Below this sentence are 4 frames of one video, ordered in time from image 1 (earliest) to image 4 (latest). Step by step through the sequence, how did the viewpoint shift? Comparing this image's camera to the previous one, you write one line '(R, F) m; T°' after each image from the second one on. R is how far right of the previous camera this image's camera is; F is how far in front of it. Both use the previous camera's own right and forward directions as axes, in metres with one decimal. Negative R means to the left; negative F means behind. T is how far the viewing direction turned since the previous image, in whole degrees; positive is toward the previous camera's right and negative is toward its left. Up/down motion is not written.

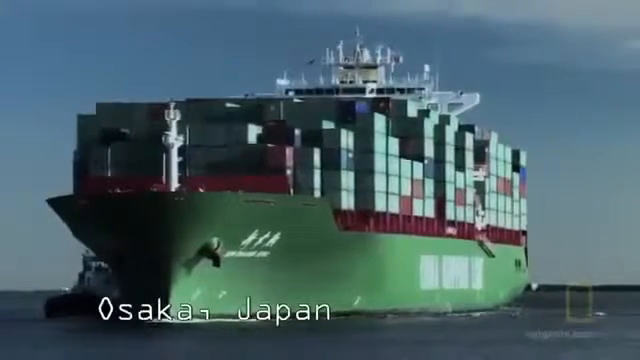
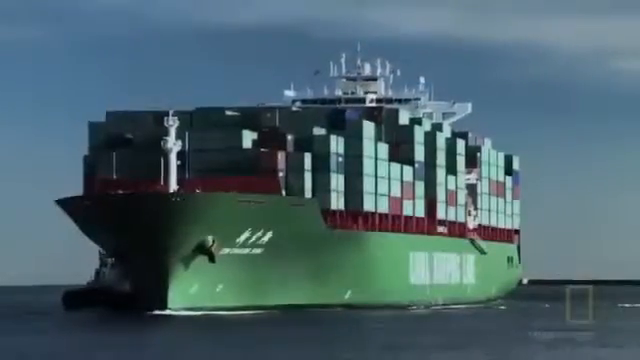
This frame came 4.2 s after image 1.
(+1.7, -2.8) m; -2°
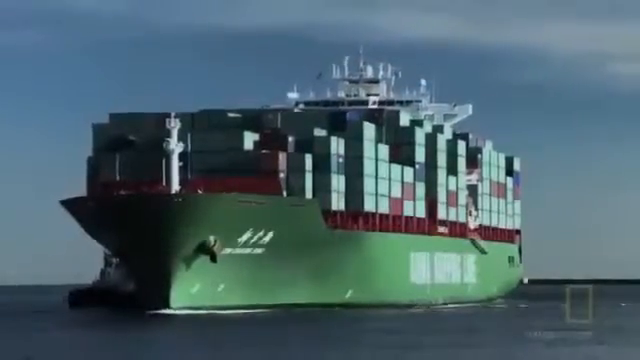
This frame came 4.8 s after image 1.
(+0.3, -0.6) m; 0°
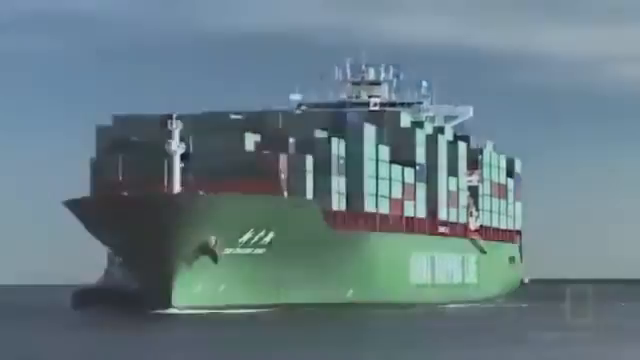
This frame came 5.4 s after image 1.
(+0.2, -0.4) m; 0°
